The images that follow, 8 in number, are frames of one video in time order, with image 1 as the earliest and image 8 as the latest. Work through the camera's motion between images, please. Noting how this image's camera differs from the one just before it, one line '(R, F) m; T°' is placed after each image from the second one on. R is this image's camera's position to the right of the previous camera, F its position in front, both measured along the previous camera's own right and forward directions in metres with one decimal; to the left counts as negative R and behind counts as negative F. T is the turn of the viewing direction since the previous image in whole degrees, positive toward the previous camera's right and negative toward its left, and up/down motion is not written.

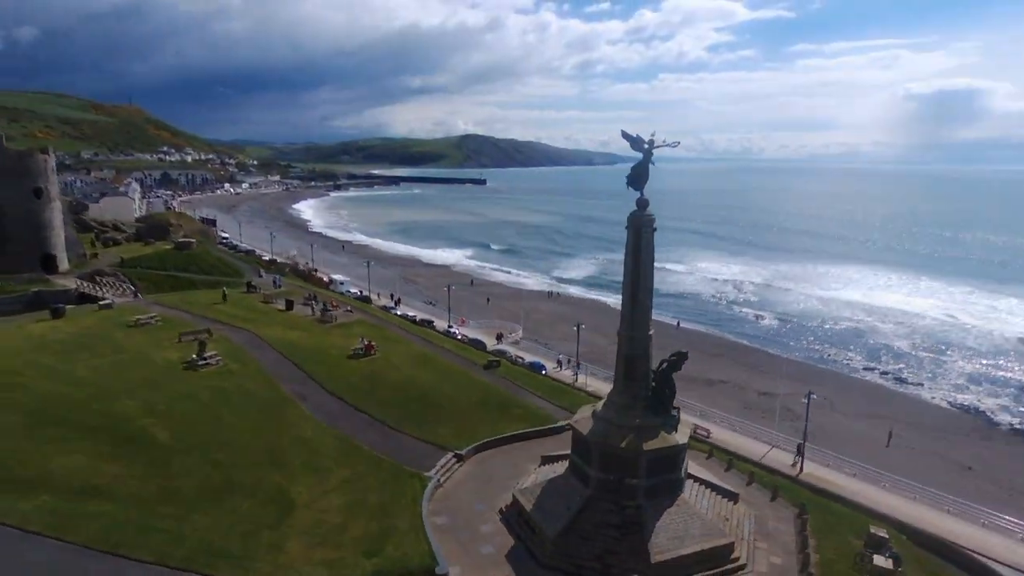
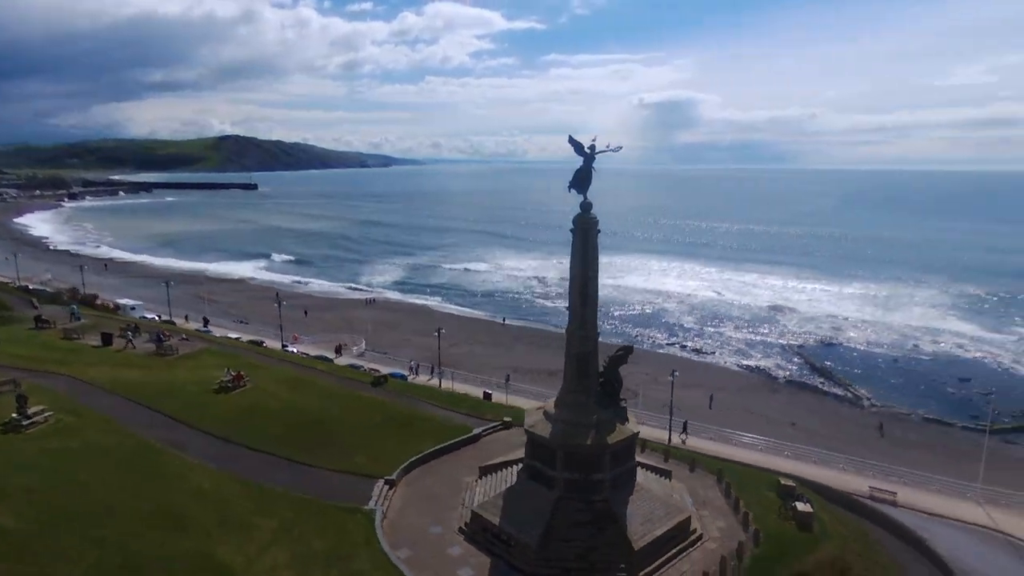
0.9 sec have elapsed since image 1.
(-4.0, +1.0) m; +19°
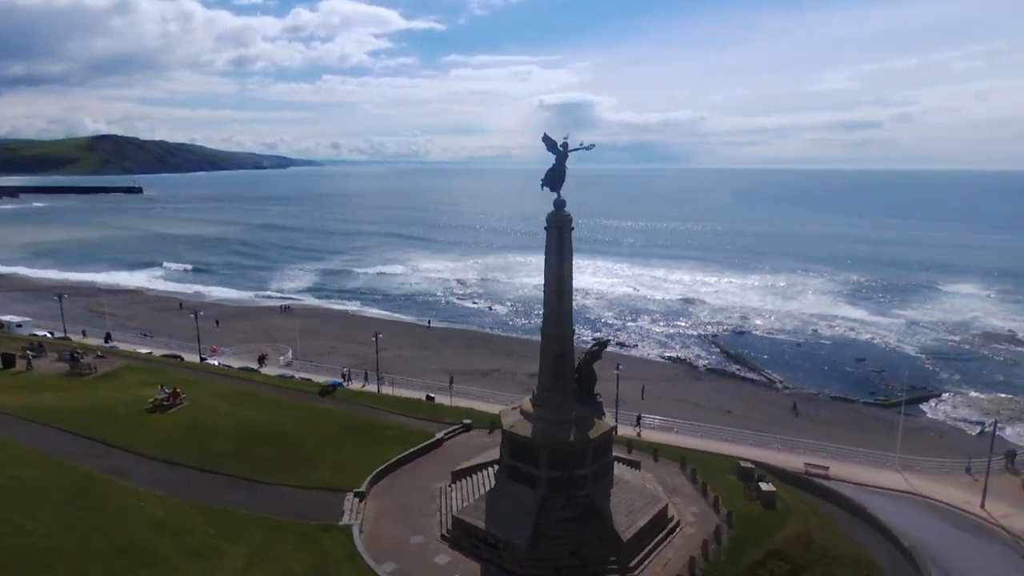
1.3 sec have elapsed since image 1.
(-1.7, +0.3) m; +8°
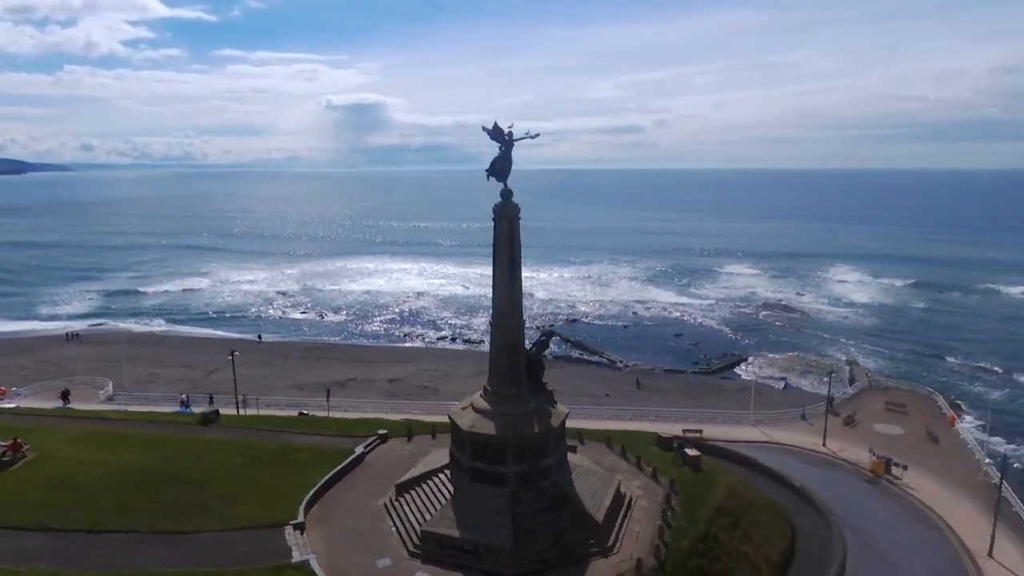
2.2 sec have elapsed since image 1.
(-3.6, +1.0) m; +18°
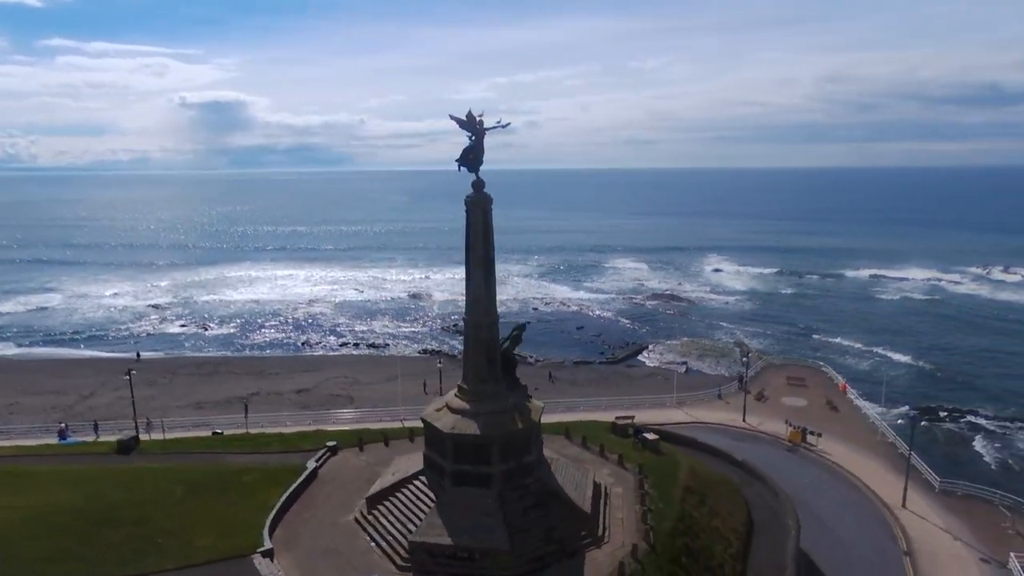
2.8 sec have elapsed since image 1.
(-2.3, +0.6) m; +11°
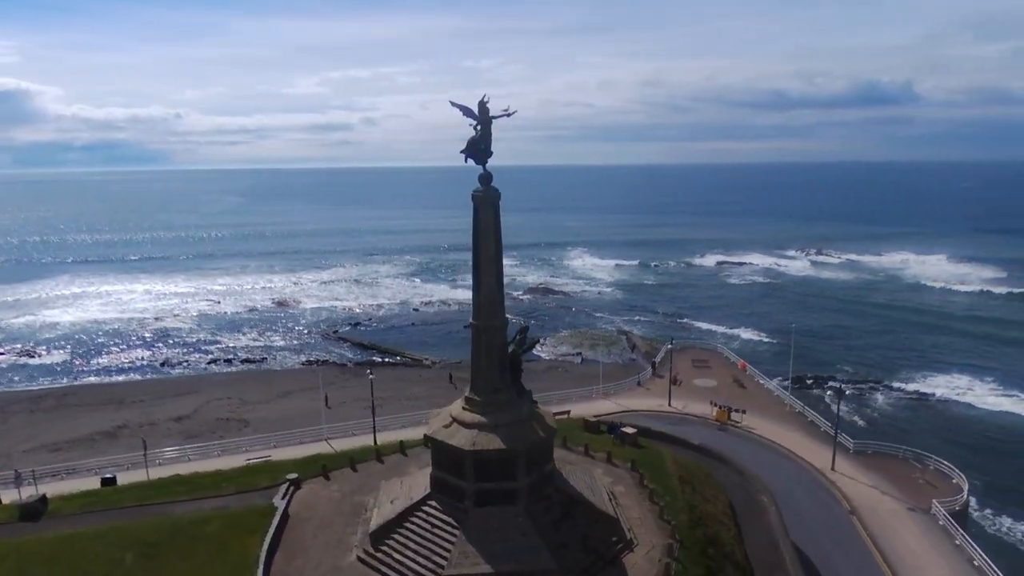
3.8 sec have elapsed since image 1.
(-3.7, +1.4) m; +14°
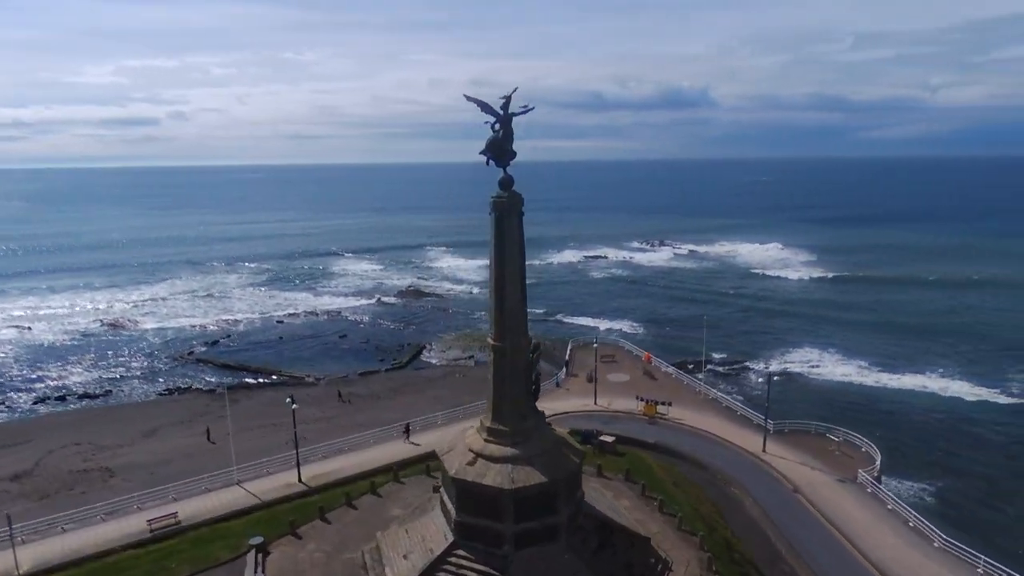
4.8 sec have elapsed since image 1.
(-3.7, +1.8) m; +14°
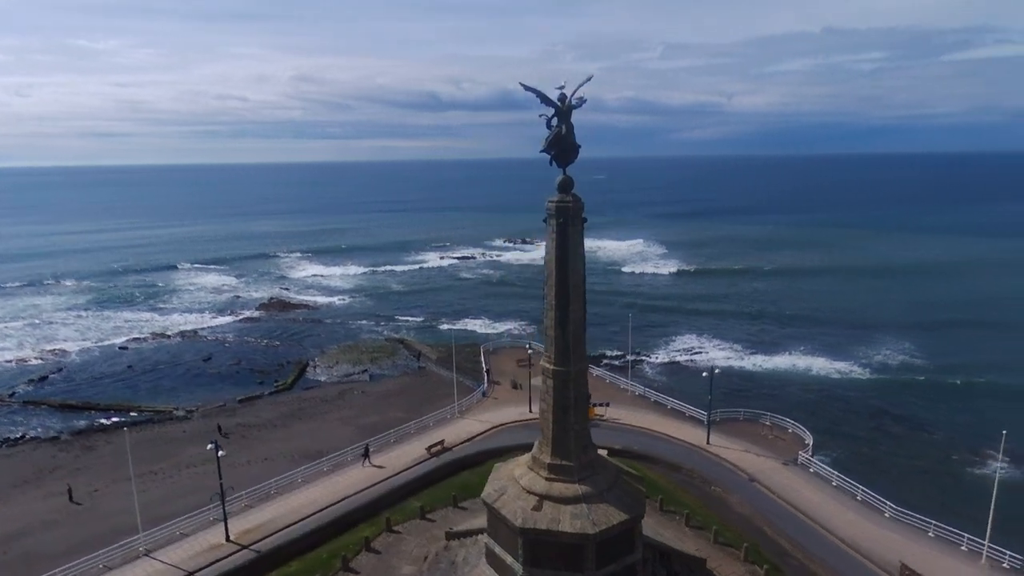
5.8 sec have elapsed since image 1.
(-3.7, +2.1) m; +14°
